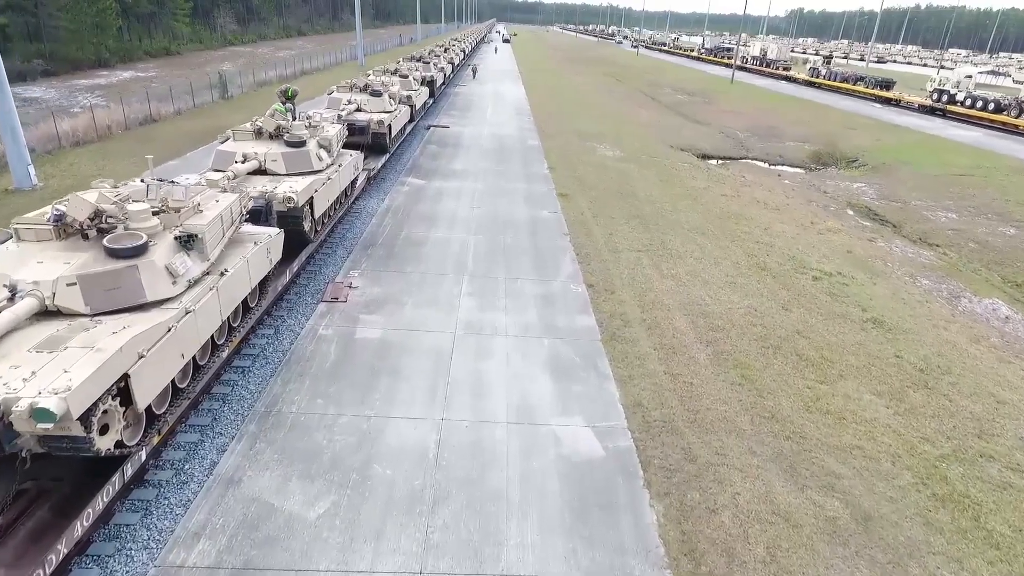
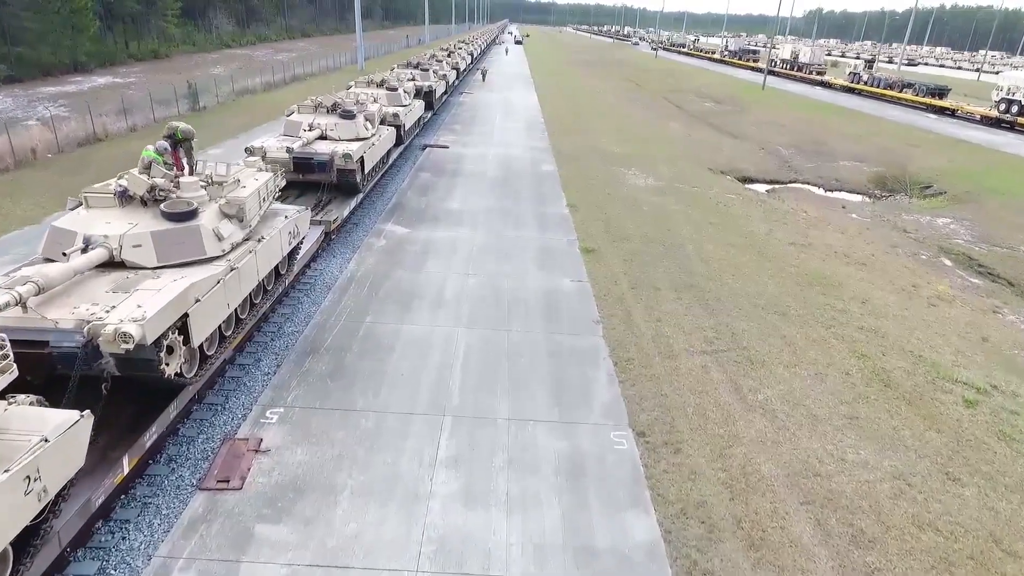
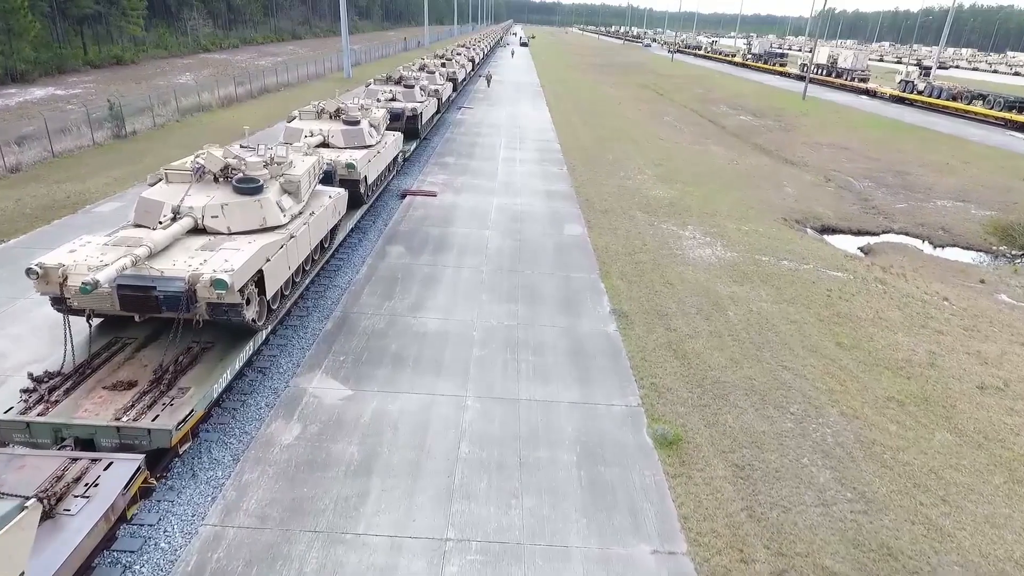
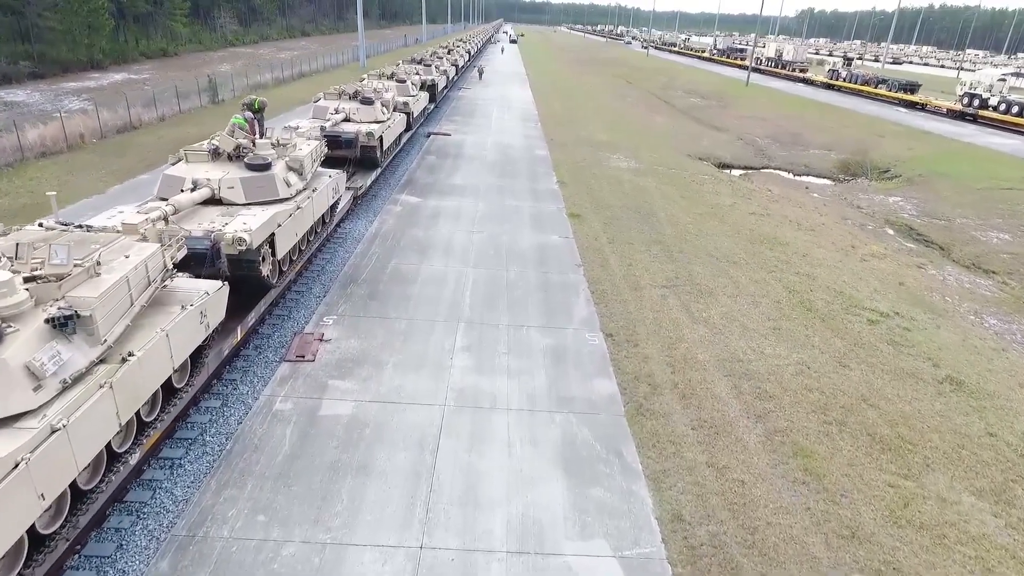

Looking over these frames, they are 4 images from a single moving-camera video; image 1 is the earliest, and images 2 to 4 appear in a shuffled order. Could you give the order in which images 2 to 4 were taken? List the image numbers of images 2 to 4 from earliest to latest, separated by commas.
4, 2, 3
